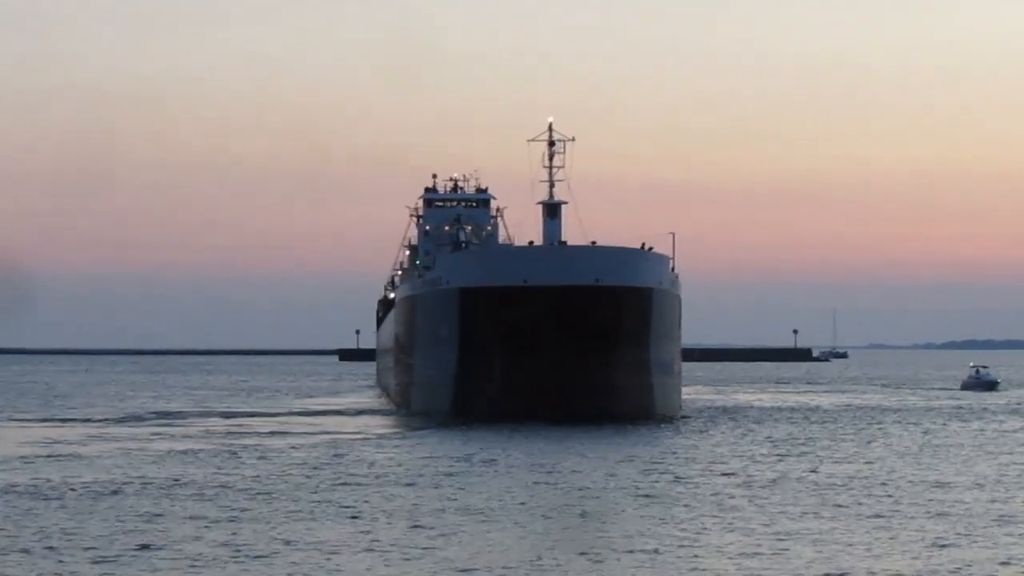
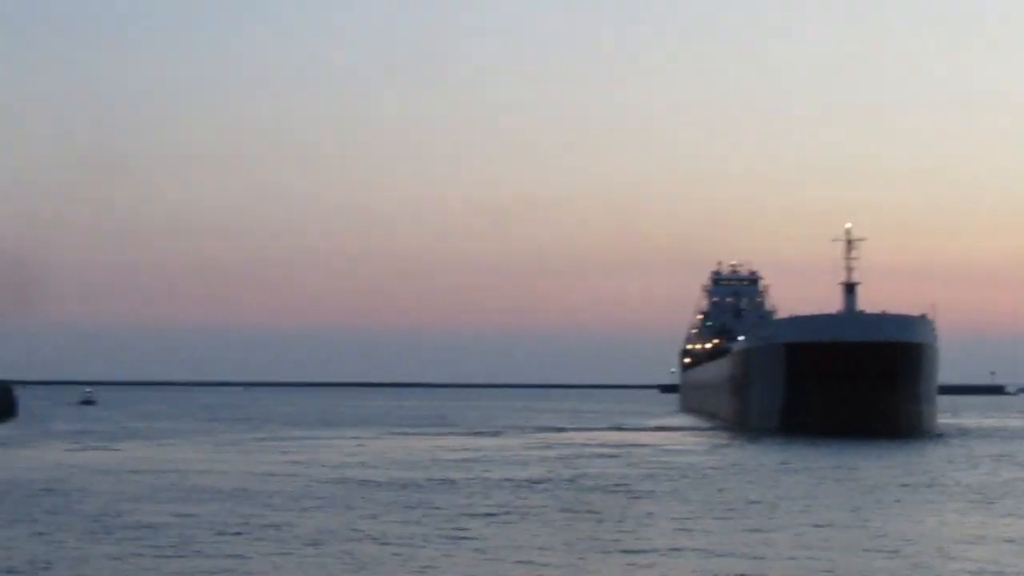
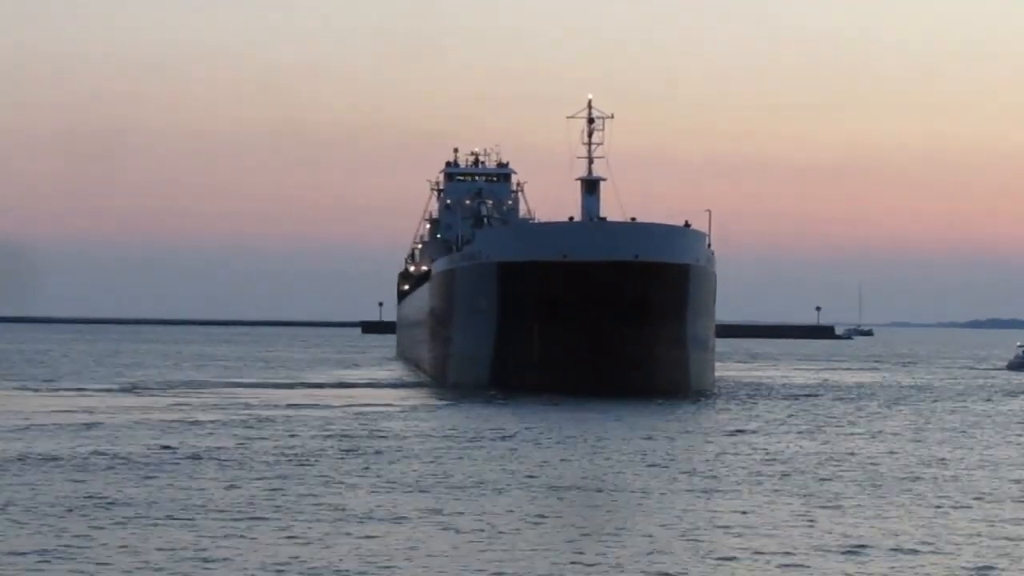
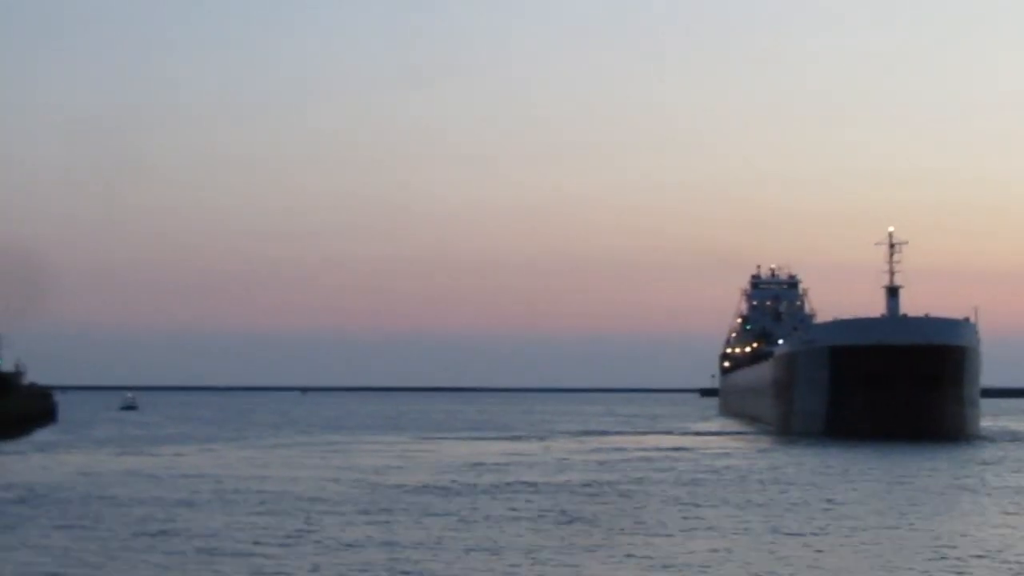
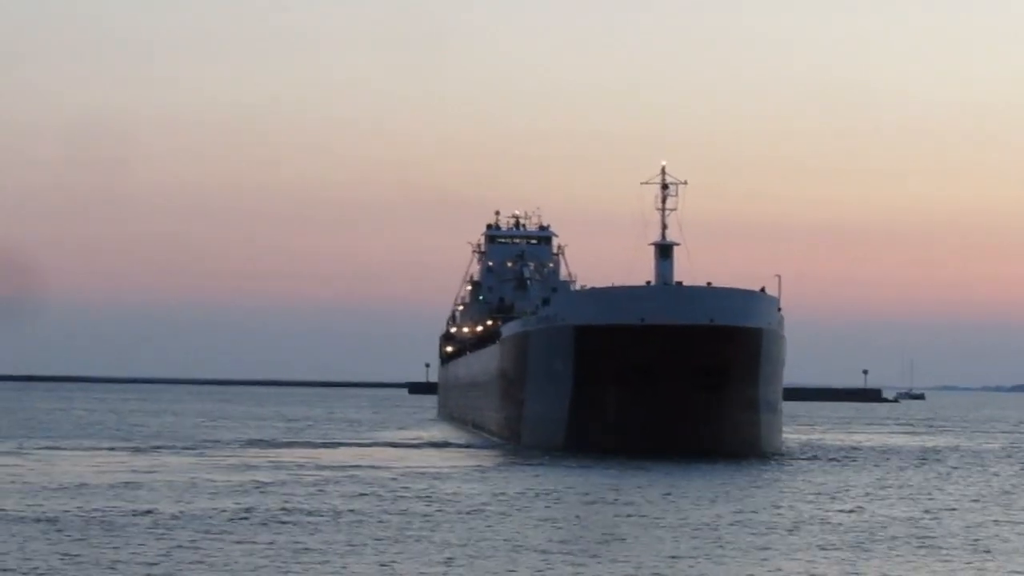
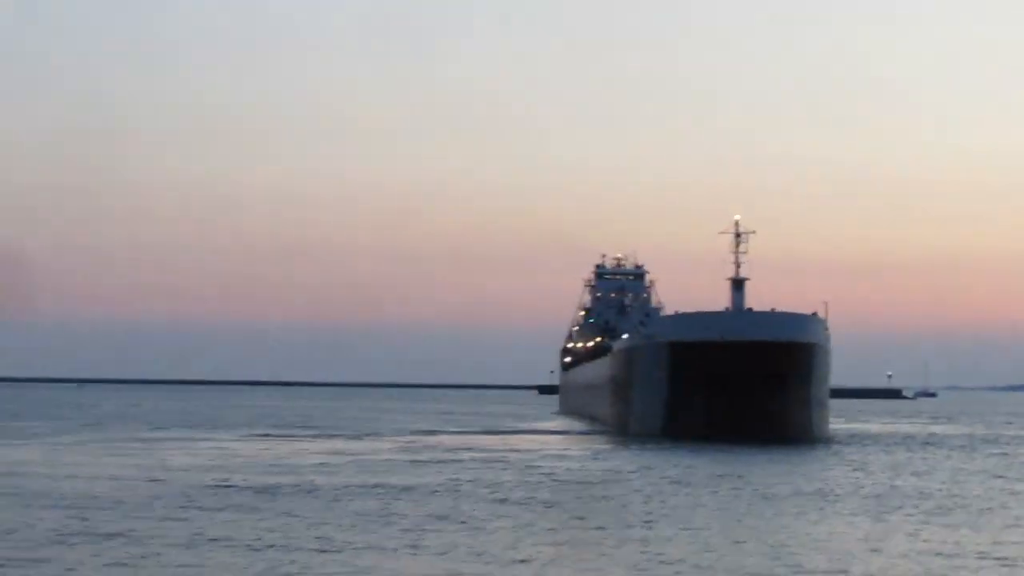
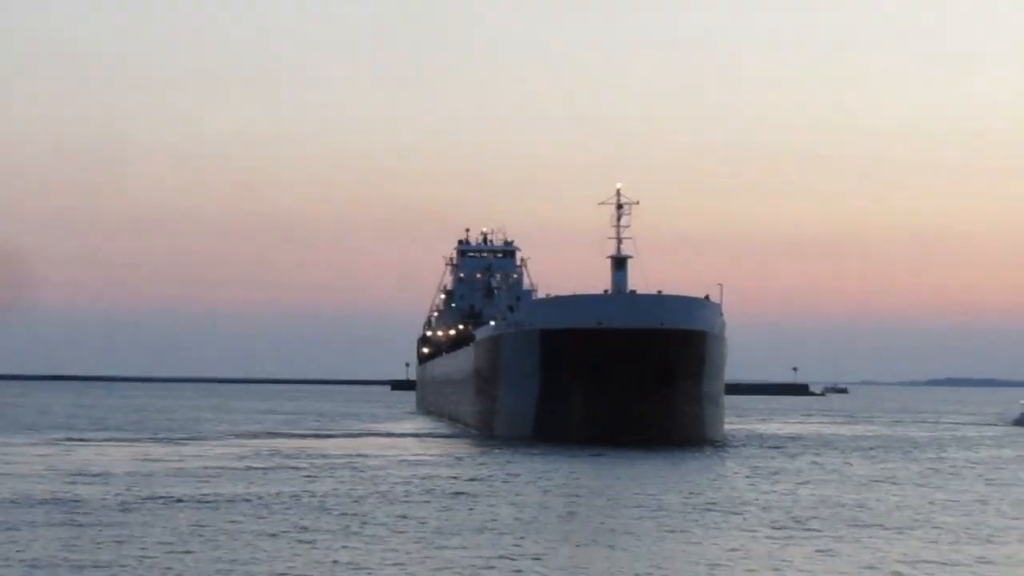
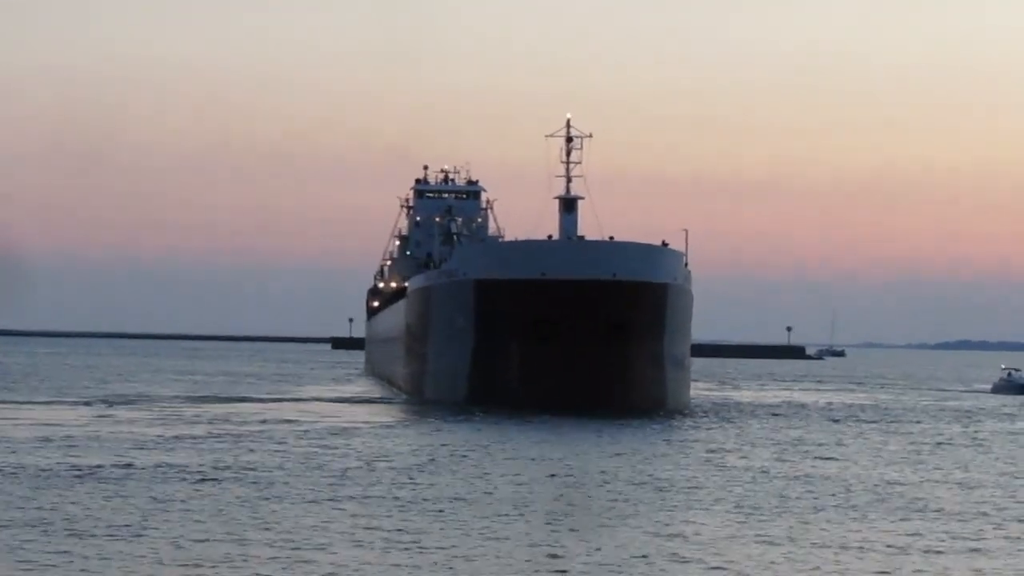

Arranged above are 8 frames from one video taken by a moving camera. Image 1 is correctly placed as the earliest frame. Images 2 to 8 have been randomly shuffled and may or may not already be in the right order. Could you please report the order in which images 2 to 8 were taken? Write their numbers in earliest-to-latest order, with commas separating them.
3, 8, 5, 7, 6, 2, 4
